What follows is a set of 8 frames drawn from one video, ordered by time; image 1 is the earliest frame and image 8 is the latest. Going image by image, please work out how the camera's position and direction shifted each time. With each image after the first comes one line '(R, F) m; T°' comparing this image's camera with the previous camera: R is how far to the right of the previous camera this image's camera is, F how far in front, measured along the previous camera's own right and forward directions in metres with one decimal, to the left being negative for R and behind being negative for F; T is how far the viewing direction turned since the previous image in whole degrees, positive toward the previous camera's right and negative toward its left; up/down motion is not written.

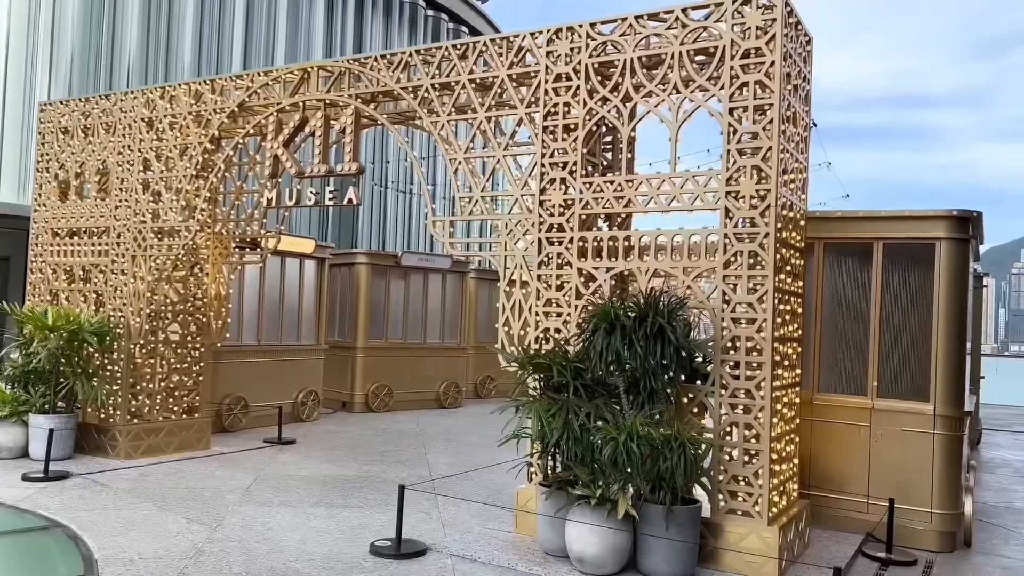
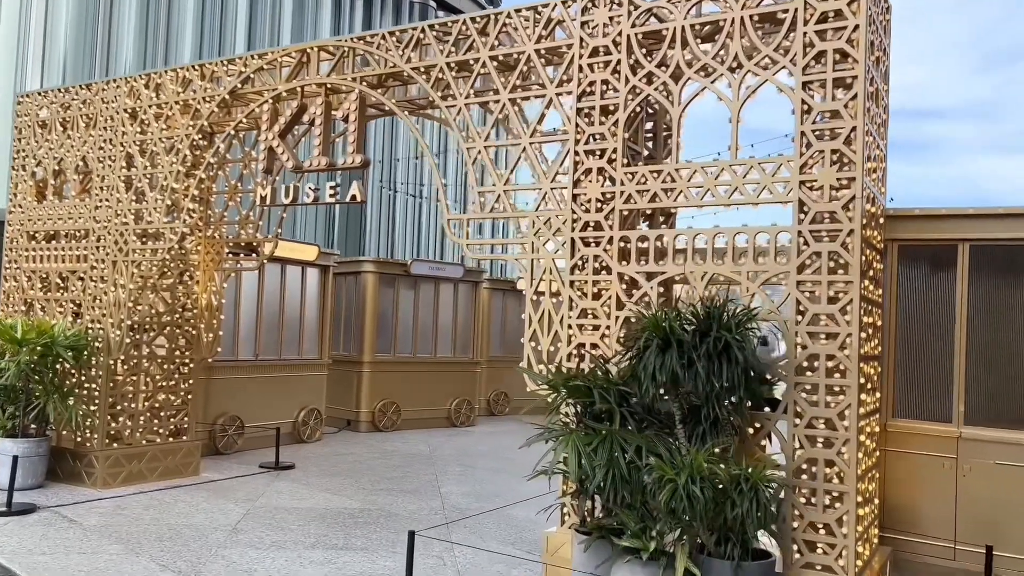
(-0.1, +0.8) m; -1°
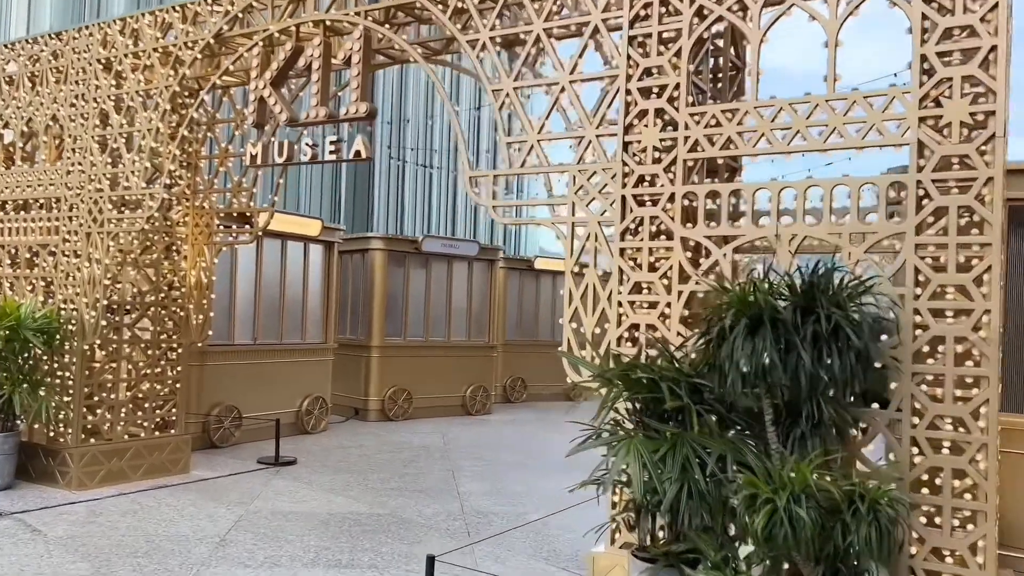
(-0.1, +0.9) m; -1°
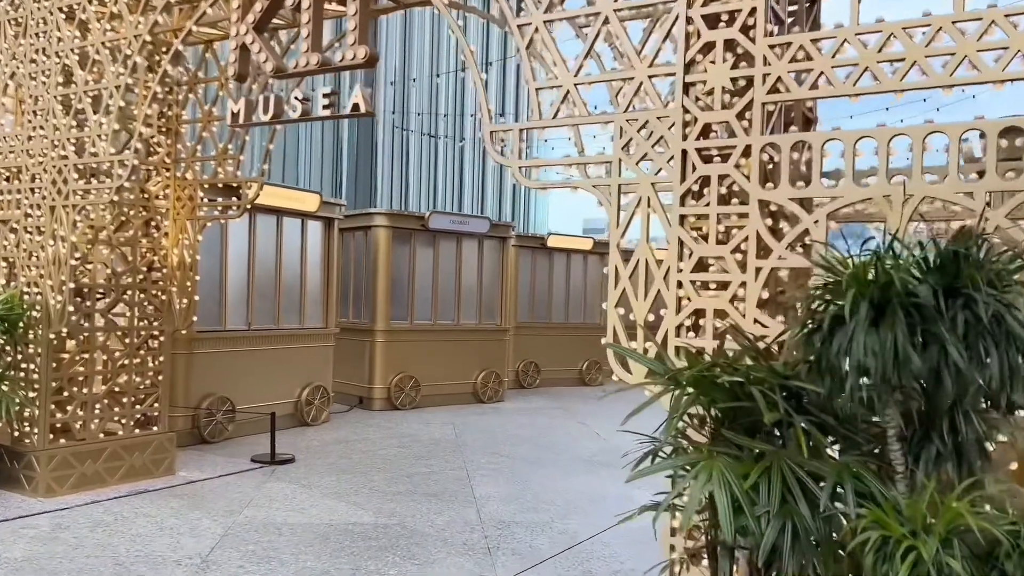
(-0.1, +0.8) m; 0°
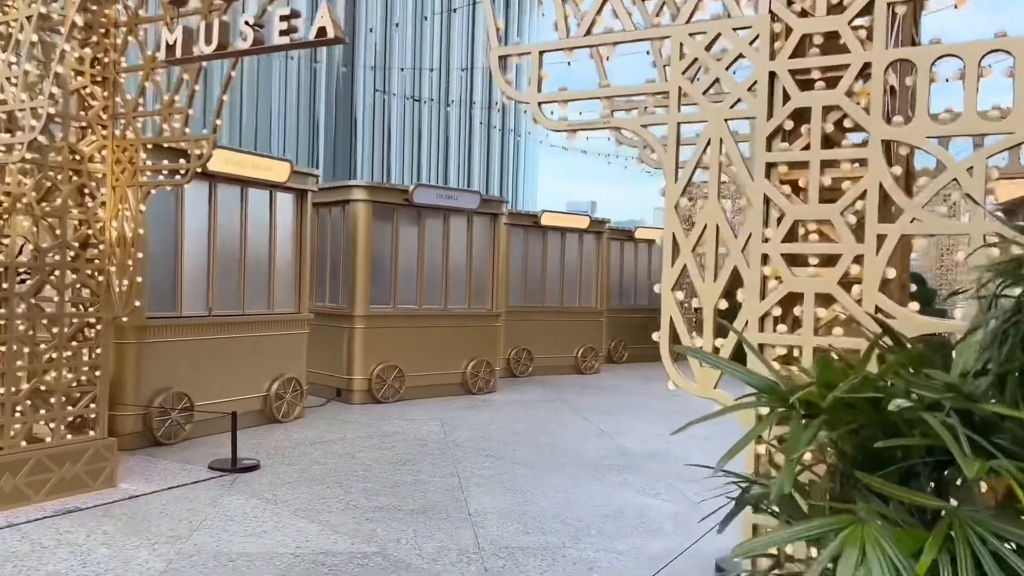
(-0.1, +0.9) m; +1°
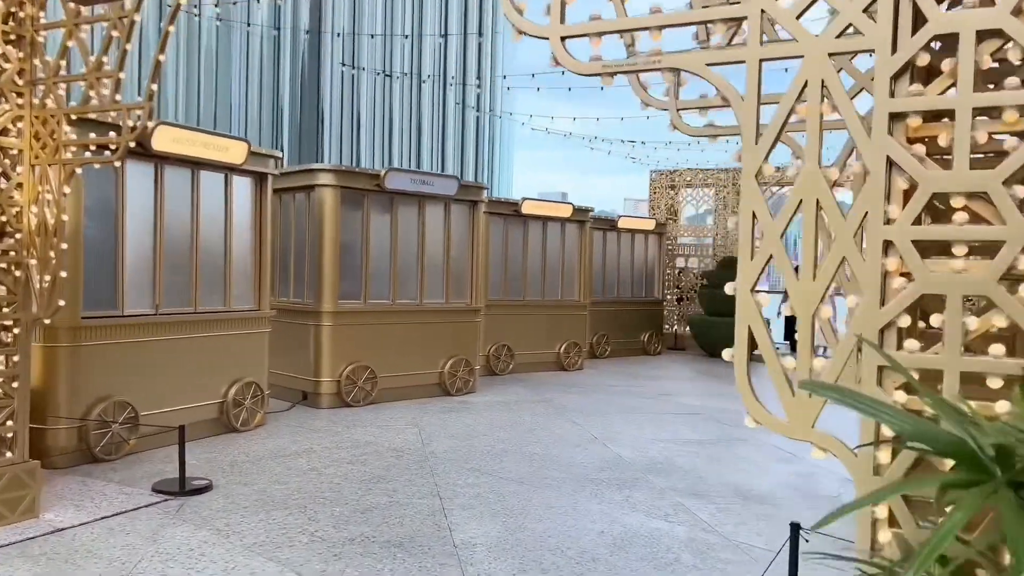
(-0.1, +0.7) m; +2°
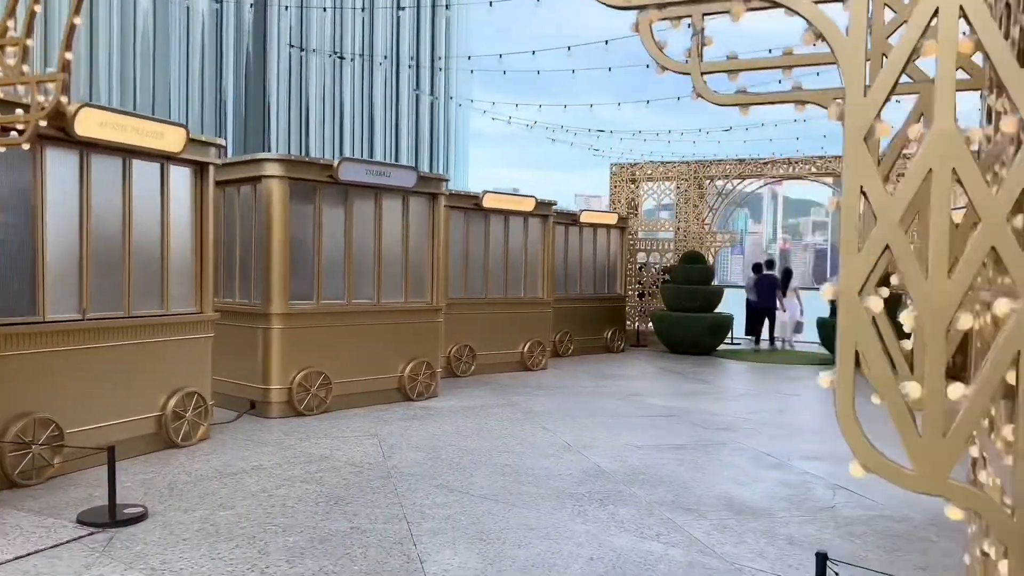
(-0.1, +0.5) m; +3°
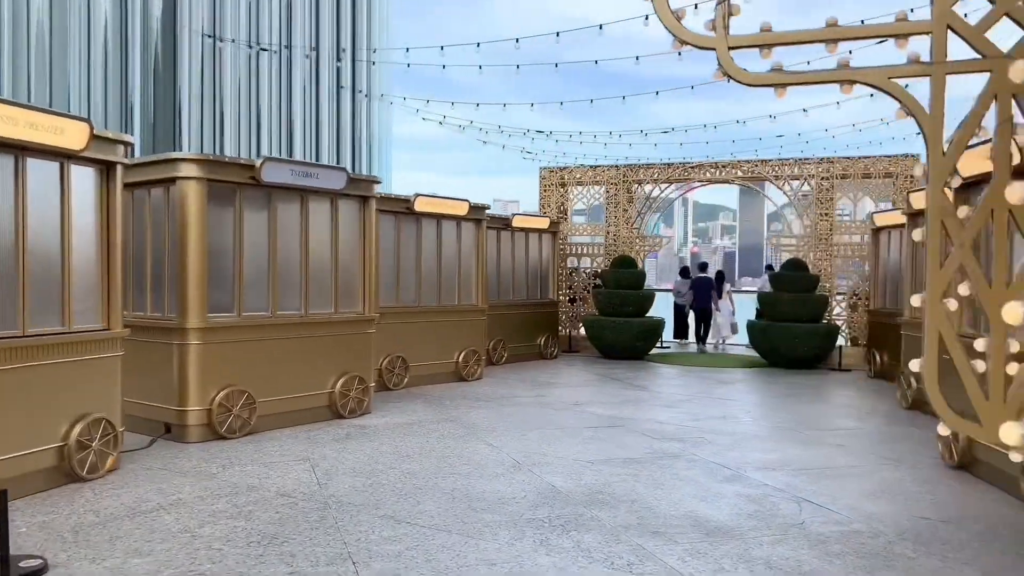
(-0.2, +0.4) m; +6°
